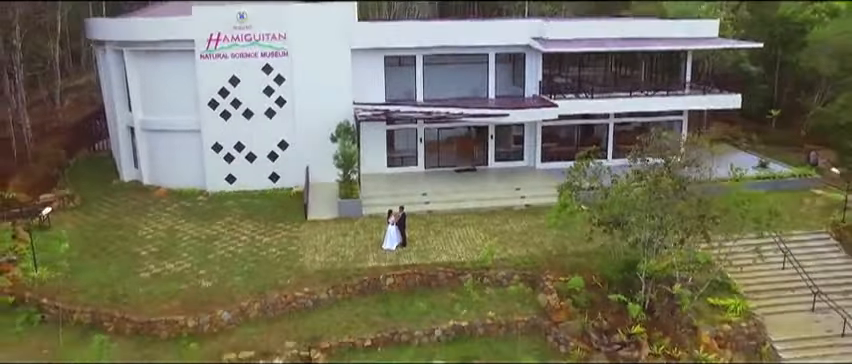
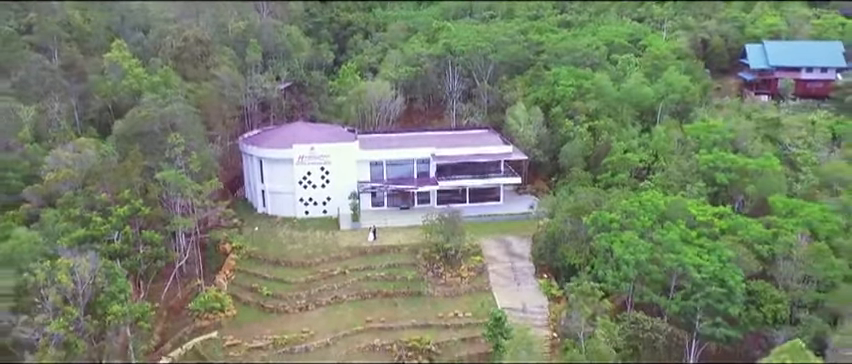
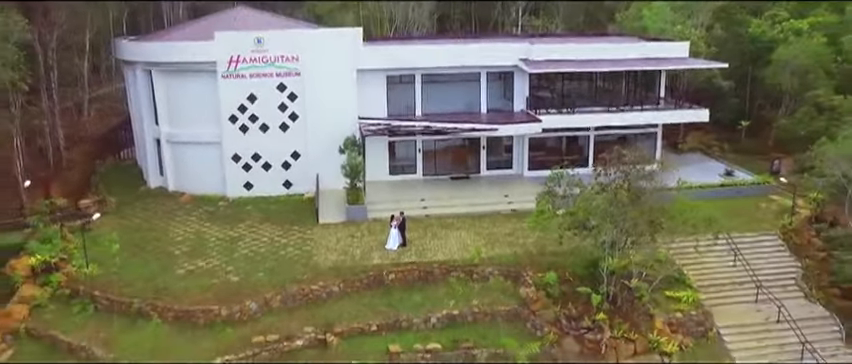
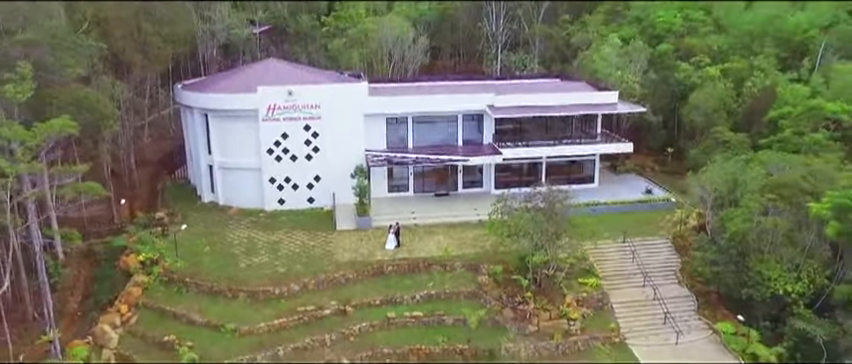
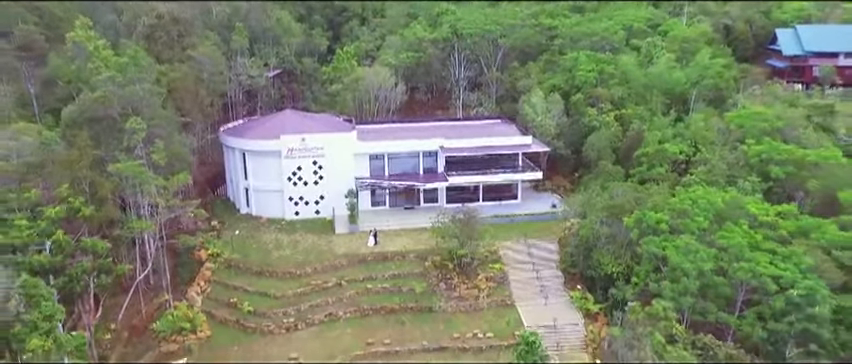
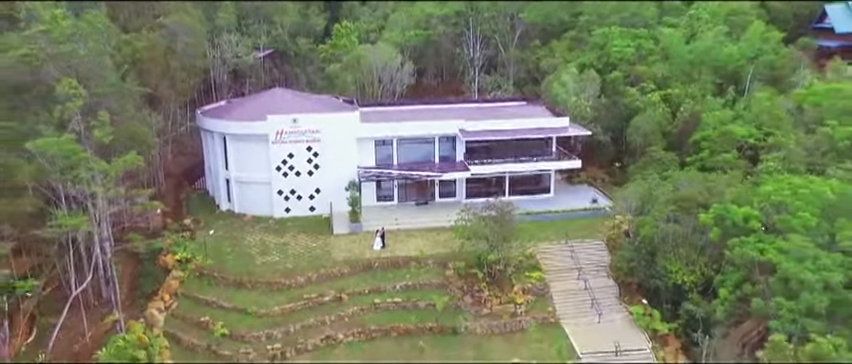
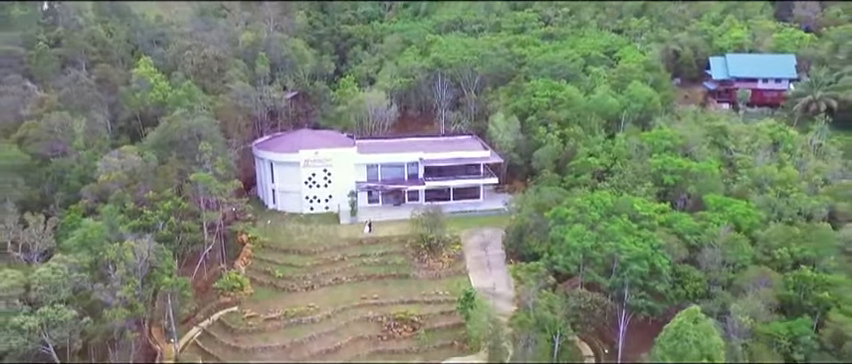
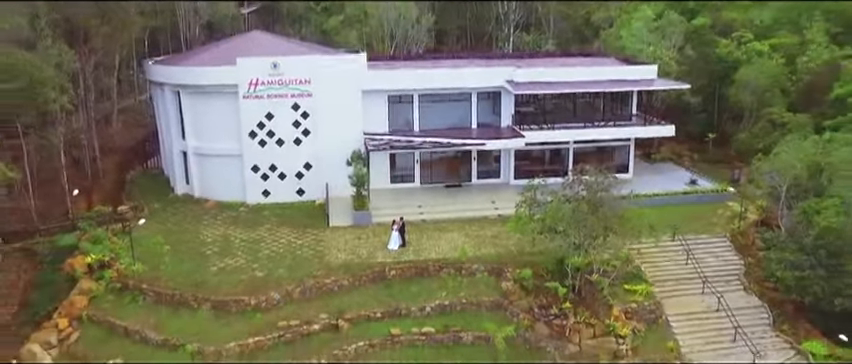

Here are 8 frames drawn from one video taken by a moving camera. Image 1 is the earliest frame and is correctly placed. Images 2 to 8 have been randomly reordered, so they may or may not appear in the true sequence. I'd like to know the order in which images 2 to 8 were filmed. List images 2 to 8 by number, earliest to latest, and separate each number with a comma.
3, 8, 4, 6, 5, 2, 7
